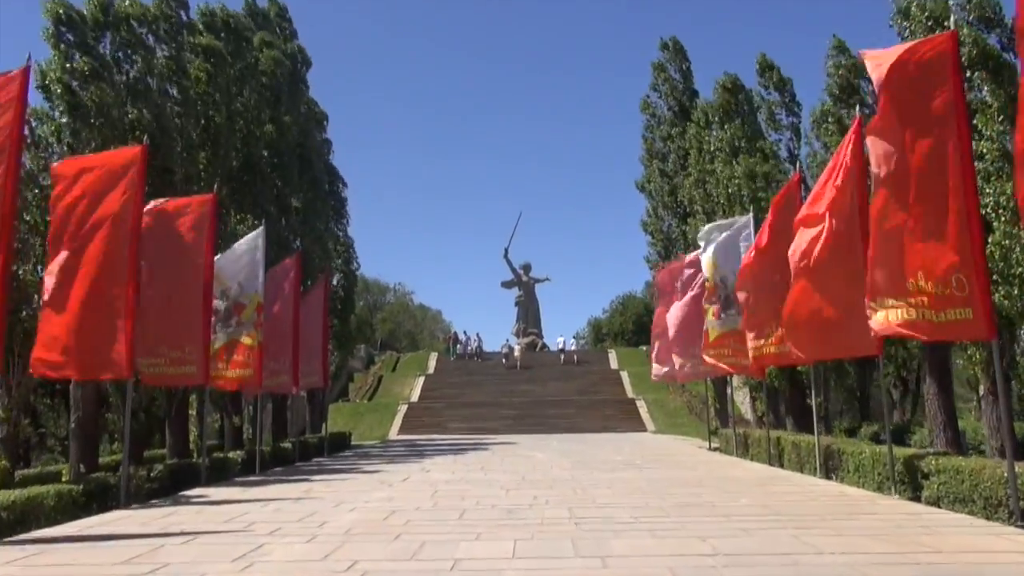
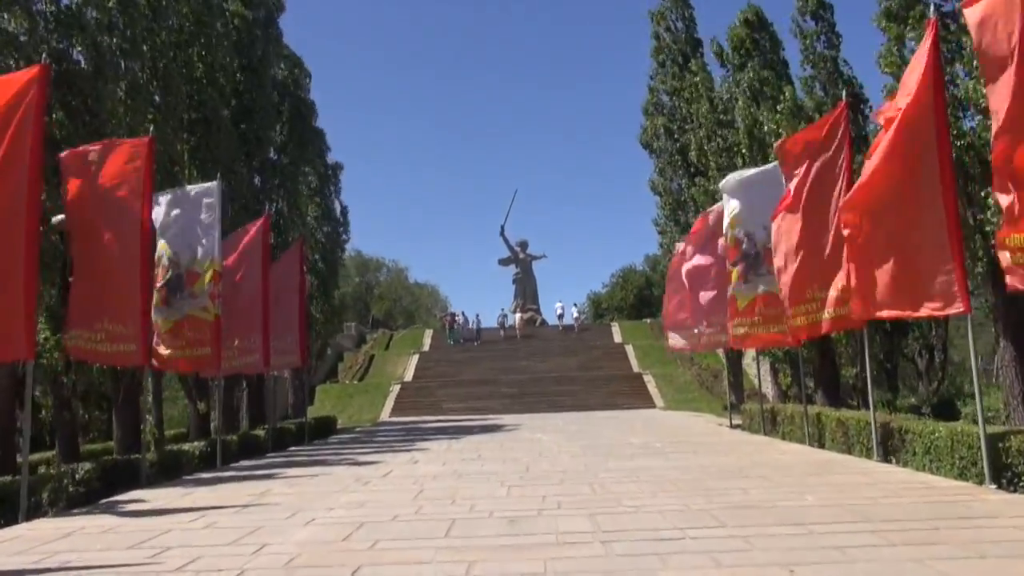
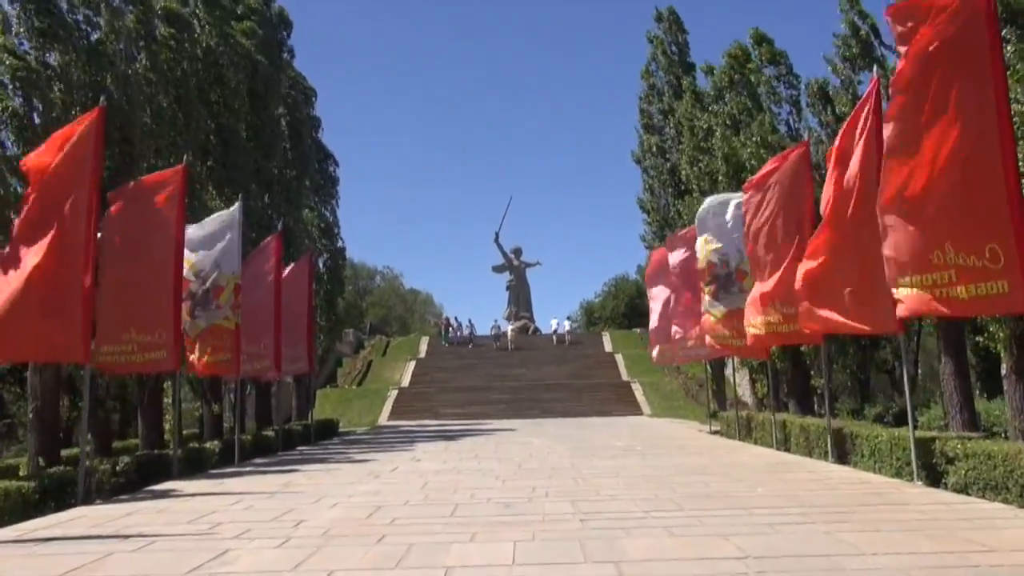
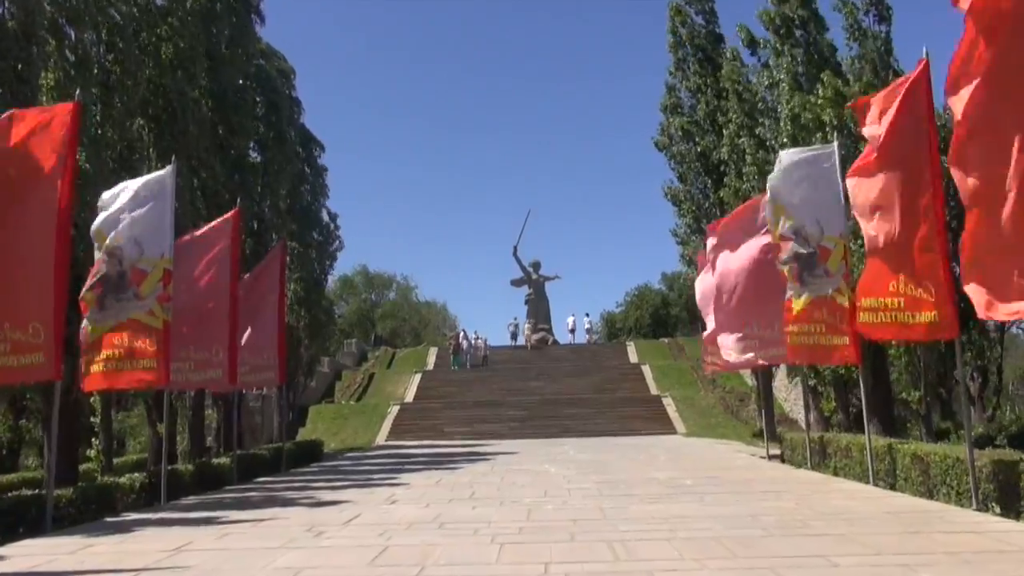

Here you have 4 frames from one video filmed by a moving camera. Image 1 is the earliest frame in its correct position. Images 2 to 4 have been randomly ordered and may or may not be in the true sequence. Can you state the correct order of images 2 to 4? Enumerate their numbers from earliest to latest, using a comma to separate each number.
3, 2, 4
